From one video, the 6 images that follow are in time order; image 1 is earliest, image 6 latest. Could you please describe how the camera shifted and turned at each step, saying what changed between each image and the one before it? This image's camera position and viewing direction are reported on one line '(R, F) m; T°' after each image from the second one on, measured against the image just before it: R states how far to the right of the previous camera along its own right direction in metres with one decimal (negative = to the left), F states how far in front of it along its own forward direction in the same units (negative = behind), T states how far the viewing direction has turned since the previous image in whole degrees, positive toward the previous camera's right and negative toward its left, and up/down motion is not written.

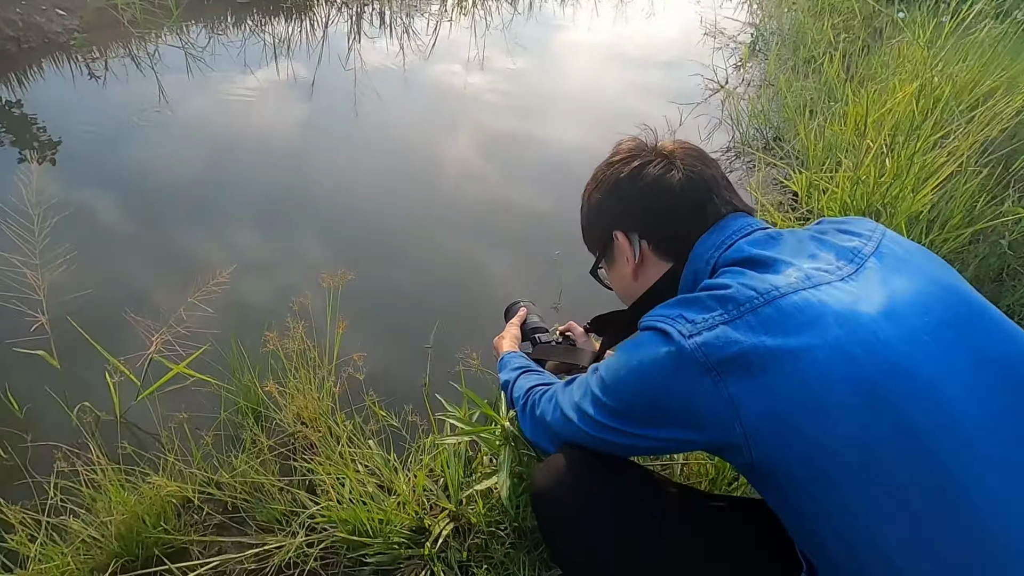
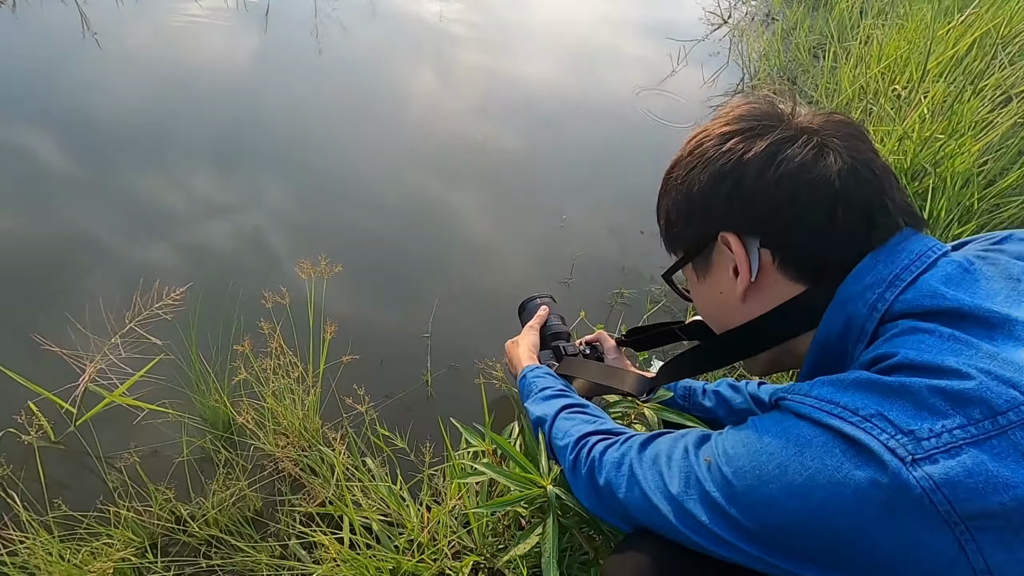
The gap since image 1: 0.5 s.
(-0.2, +0.4) m; +3°
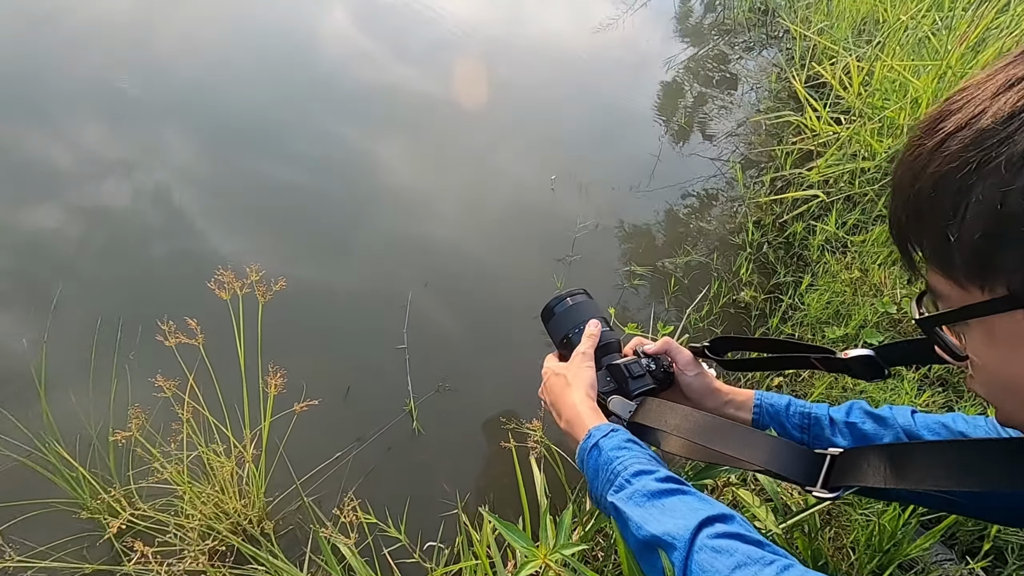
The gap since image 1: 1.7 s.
(-0.2, +0.5) m; +7°
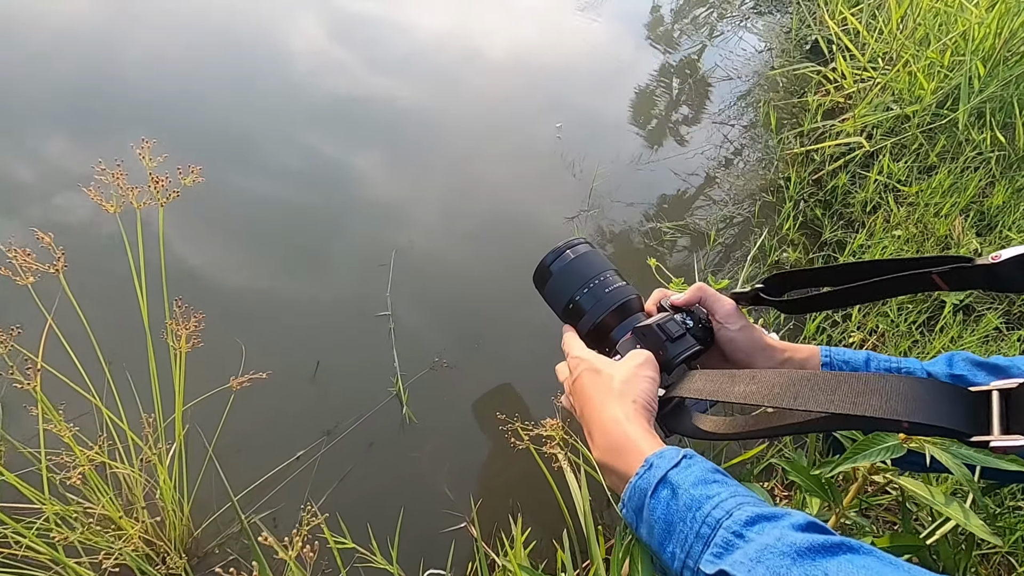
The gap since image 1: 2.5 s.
(-0.1, +0.4) m; +2°
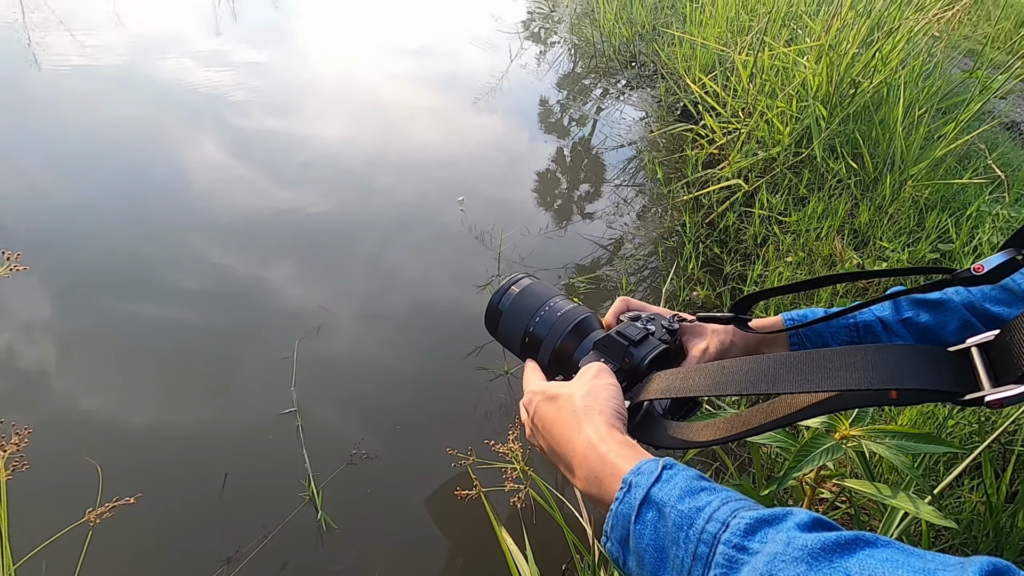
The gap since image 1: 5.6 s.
(0.0, +0.1) m; +8°
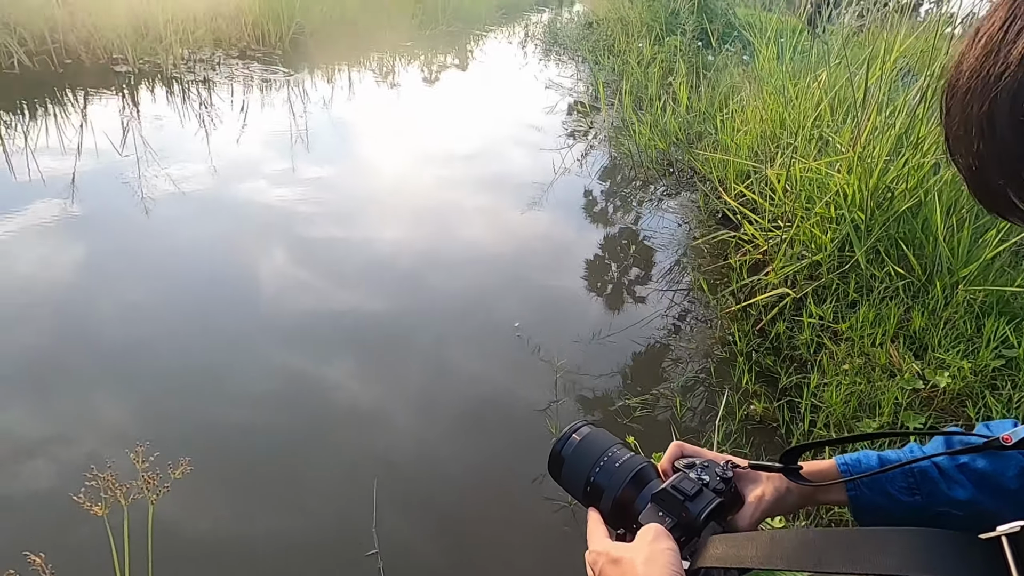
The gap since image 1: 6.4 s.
(0.0, -0.1) m; -5°
